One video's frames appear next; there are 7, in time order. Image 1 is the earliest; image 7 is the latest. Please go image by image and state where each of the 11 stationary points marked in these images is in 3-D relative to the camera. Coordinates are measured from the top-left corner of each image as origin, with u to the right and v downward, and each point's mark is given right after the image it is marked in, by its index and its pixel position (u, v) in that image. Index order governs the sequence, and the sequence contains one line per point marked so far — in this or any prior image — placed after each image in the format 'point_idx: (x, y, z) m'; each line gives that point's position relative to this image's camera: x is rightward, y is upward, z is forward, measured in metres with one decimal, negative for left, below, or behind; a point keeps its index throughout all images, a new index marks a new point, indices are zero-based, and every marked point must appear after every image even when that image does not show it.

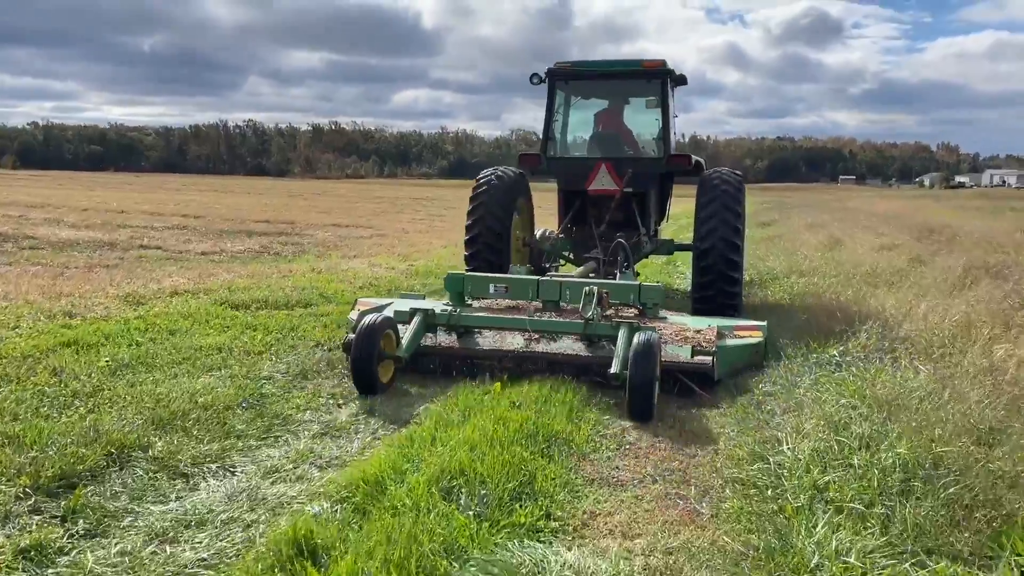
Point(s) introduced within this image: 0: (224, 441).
0: (-1.2, -0.6, +3.7) m
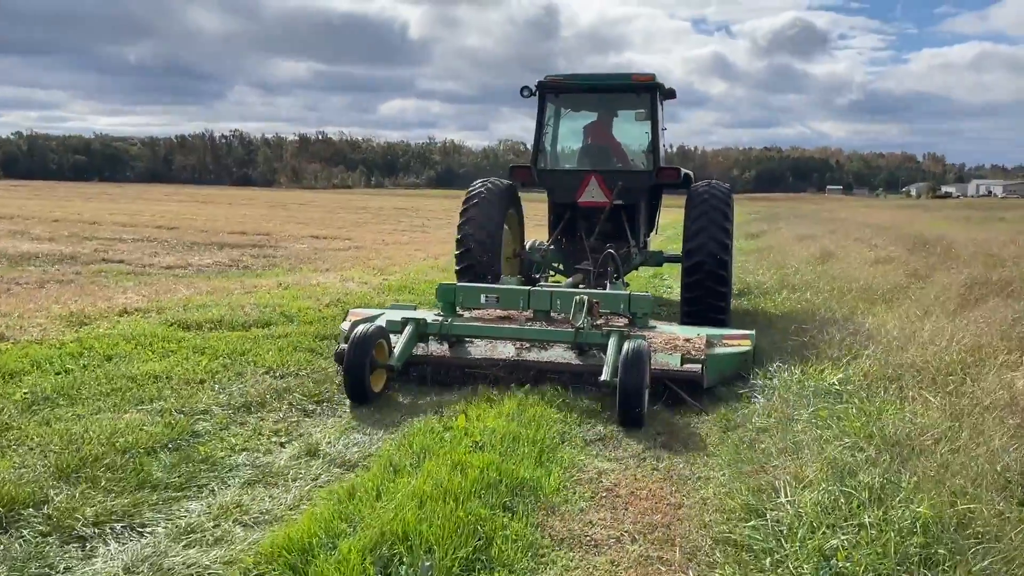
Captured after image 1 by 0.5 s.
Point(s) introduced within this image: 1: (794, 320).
0: (-1.3, -0.7, +3.2) m
1: (+2.3, -0.3, +7.4) m
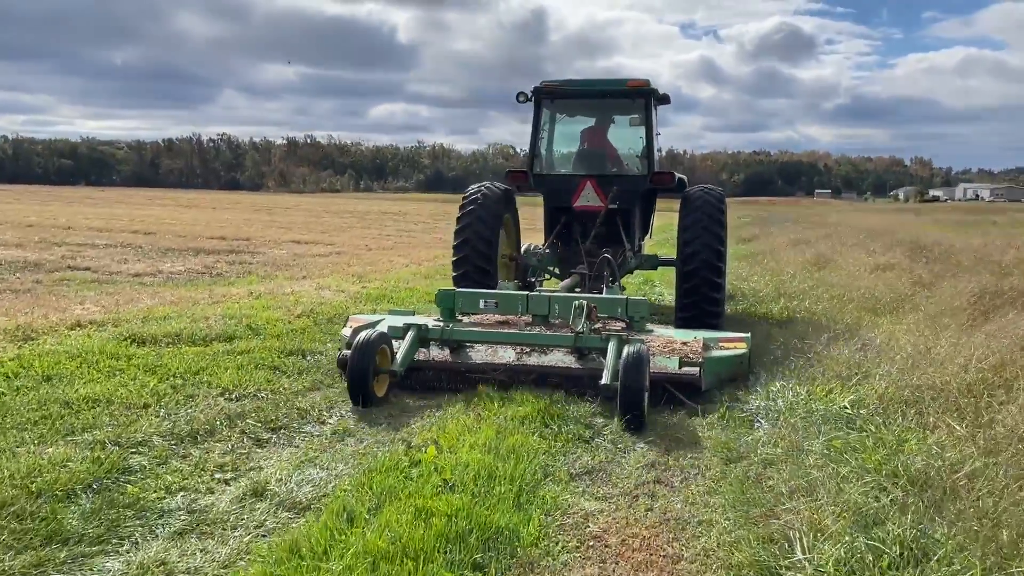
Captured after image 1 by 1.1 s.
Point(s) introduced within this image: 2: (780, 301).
0: (-1.4, -0.8, +2.7) m
1: (+2.2, -0.3, +7.0) m
2: (+2.7, -0.1, +8.8) m
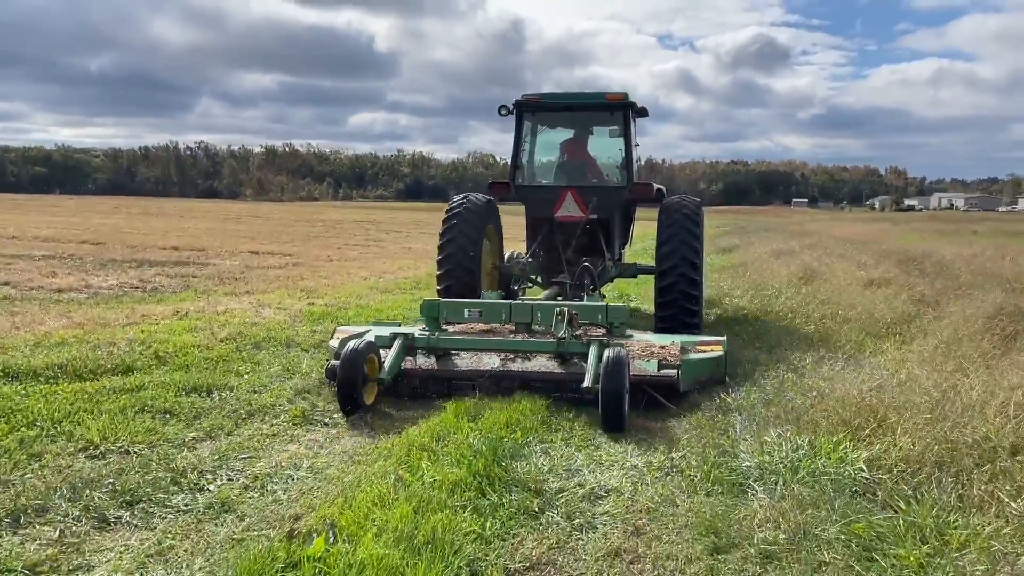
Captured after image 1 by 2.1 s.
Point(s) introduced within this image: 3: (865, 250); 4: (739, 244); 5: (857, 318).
0: (-1.7, -0.9, +1.8) m
1: (+1.9, -0.5, +6.1) m
2: (+2.3, -0.3, +8.0) m
3: (+5.6, +0.6, +14.1) m
4: (+4.9, +1.0, +19.2) m
5: (+2.6, -0.2, +6.7) m
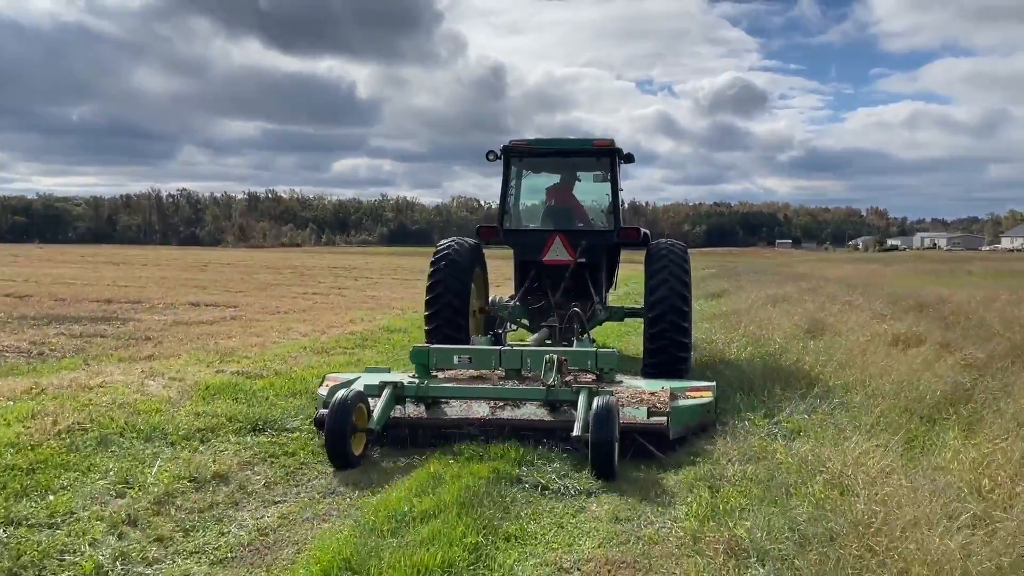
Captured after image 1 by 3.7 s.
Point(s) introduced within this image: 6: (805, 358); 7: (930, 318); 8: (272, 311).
0: (-2.0, -1.1, +0.1) m
1: (+1.5, -0.8, +4.5) m
2: (+1.9, -0.7, +6.4) m
3: (+5.1, -0.1, +12.7) m
4: (+4.3, 0.0, +17.8) m
5: (+2.2, -0.6, +5.1) m
6: (+2.3, -0.6, +6.9) m
7: (+4.0, -0.3, +8.3) m
8: (-3.9, -0.4, +14.5) m
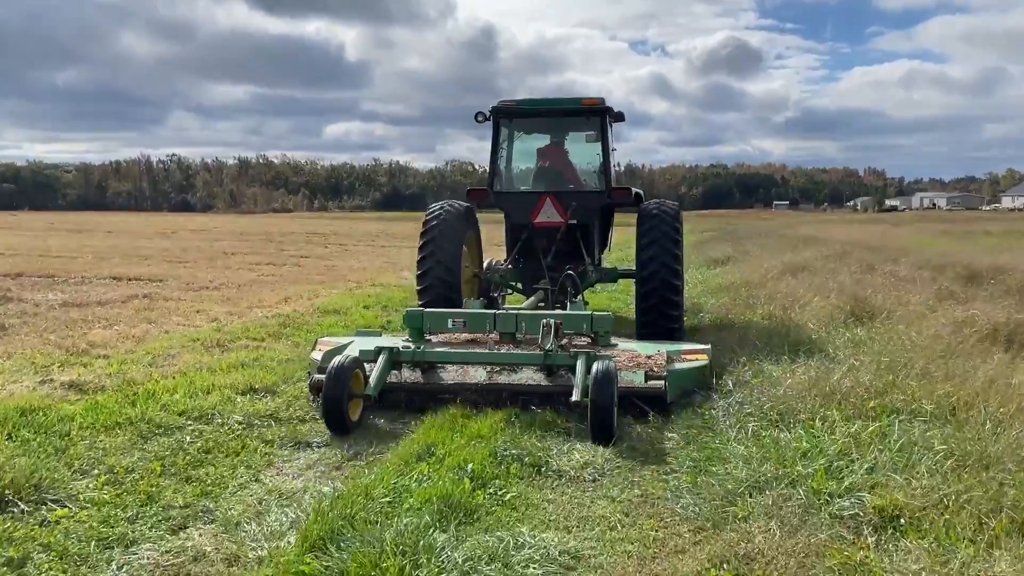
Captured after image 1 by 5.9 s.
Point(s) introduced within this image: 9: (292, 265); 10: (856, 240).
0: (-2.3, -1.2, -2.0) m
1: (+1.2, -0.8, +2.4) m
2: (+1.5, -0.6, +4.3) m
3: (+4.6, +0.3, +10.5) m
4: (+3.9, +0.6, +15.6) m
5: (+1.8, -0.5, +3.0) m
6: (+1.9, -0.4, +4.8) m
7: (+3.6, -0.1, +6.1) m
8: (-4.4, 0.0, +12.4) m
9: (-4.3, +0.5, +17.9) m
10: (+7.3, +1.0, +18.4) m
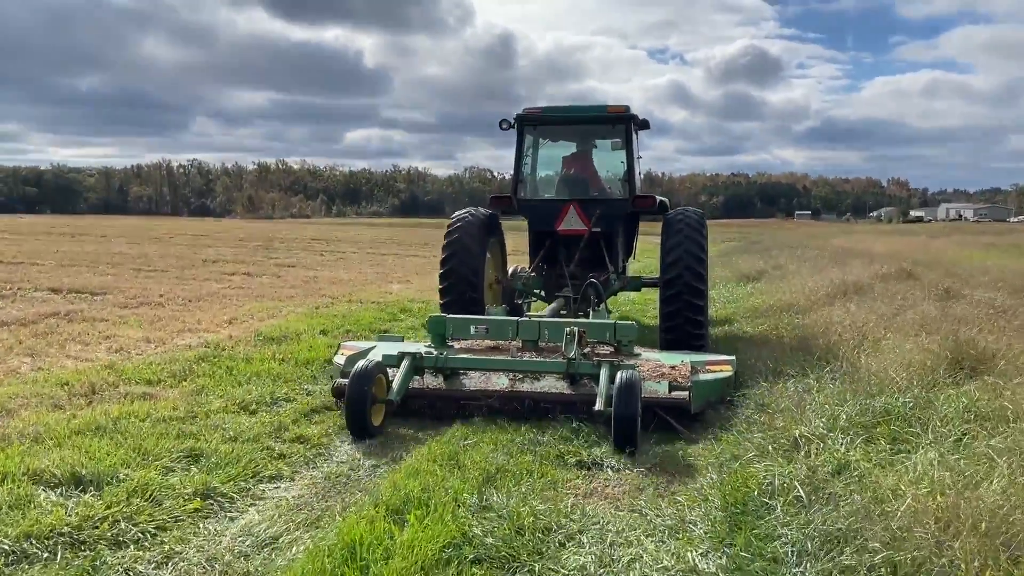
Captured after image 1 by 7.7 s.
0: (-2.6, -1.3, -3.9) m
1: (+0.9, -0.9, +0.5) m
2: (+1.3, -0.7, +2.4) m
3: (+4.5, 0.0, +8.6) m
4: (+3.9, +0.3, +13.7) m
5: (+1.6, -0.7, +1.1) m
6: (+1.7, -0.6, +2.9) m
7: (+3.4, -0.3, +4.2) m
8: (-4.4, -0.2, +10.6) m
9: (-4.3, +0.2, +16.1) m
10: (+7.3, +0.6, +16.4) m
